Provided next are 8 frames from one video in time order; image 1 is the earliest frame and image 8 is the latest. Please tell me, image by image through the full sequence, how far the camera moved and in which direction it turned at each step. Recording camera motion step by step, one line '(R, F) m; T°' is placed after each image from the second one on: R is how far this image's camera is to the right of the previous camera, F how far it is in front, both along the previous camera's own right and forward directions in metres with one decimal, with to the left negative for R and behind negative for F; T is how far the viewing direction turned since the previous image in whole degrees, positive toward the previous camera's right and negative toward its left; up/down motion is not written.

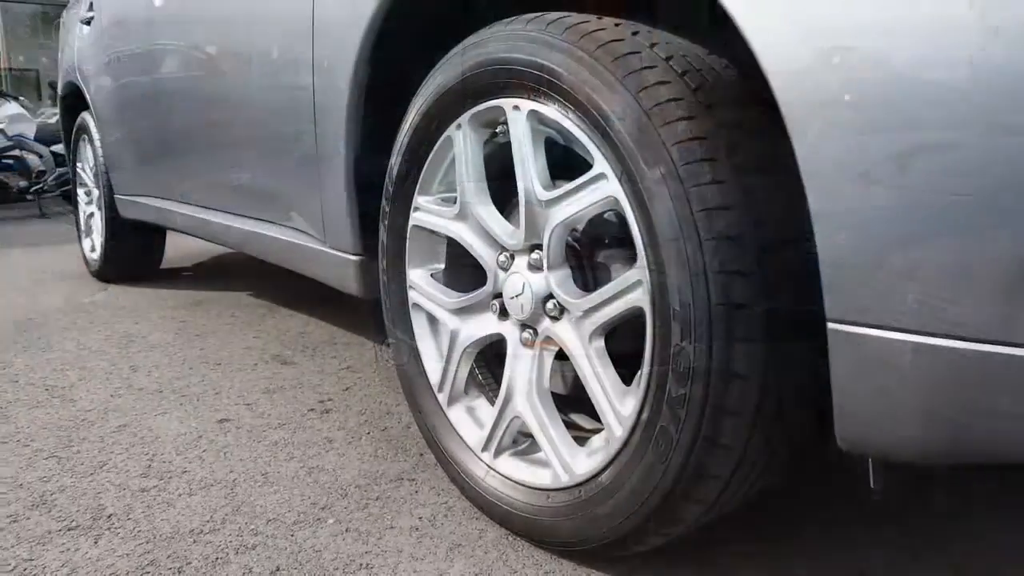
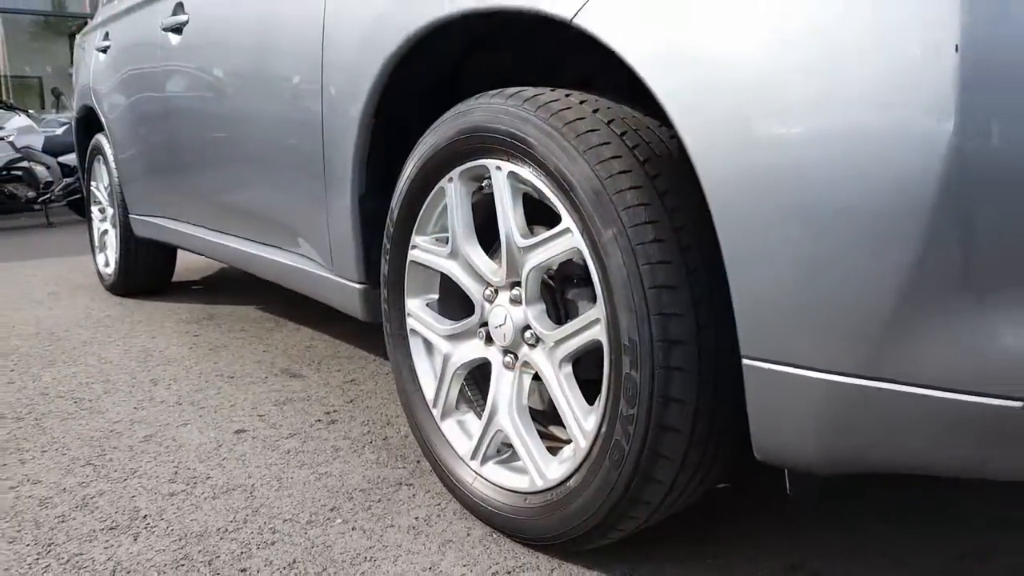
(0.0, -0.2) m; 0°
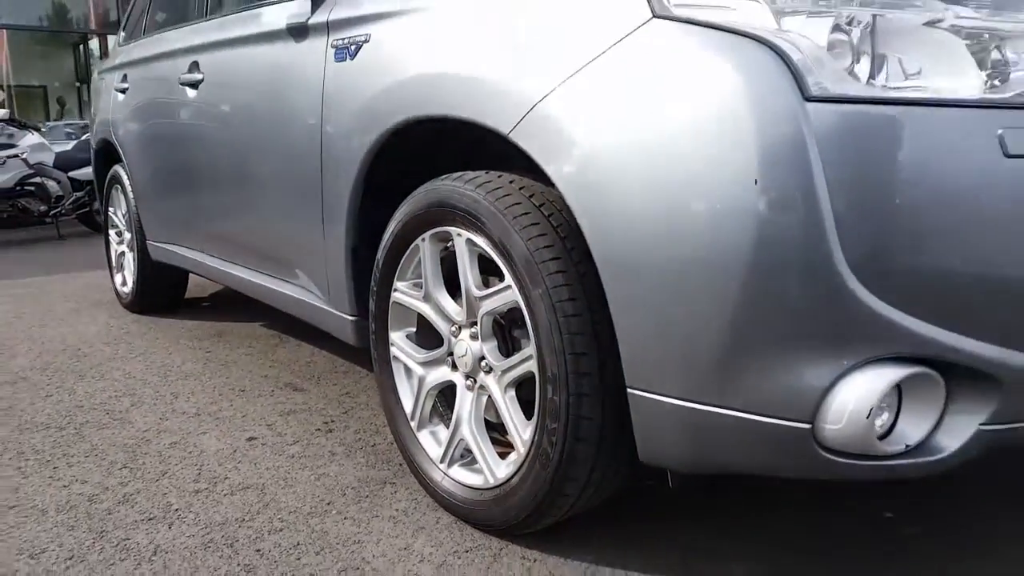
(+0.1, -0.4) m; 0°
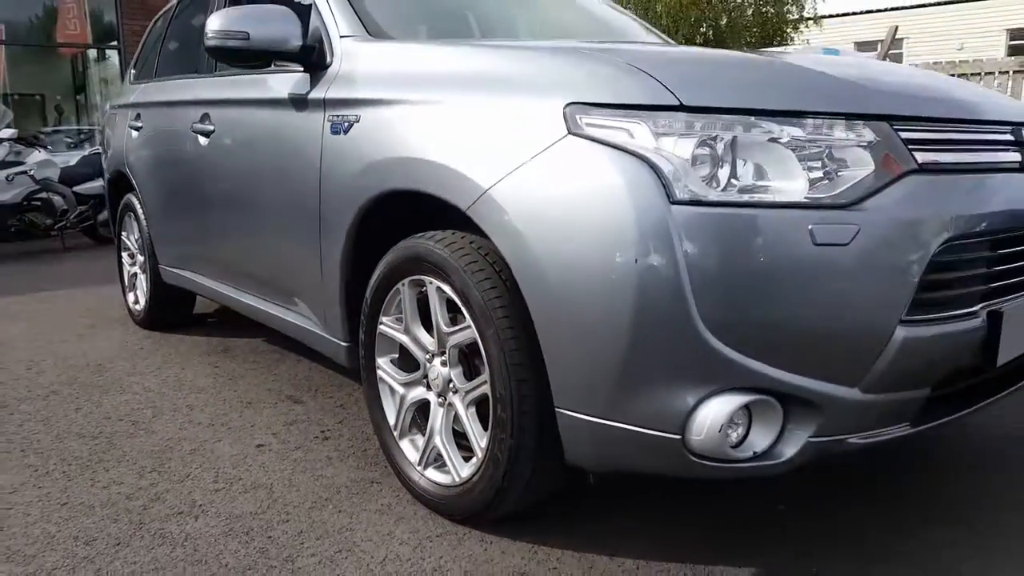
(+0.1, -0.4) m; 0°
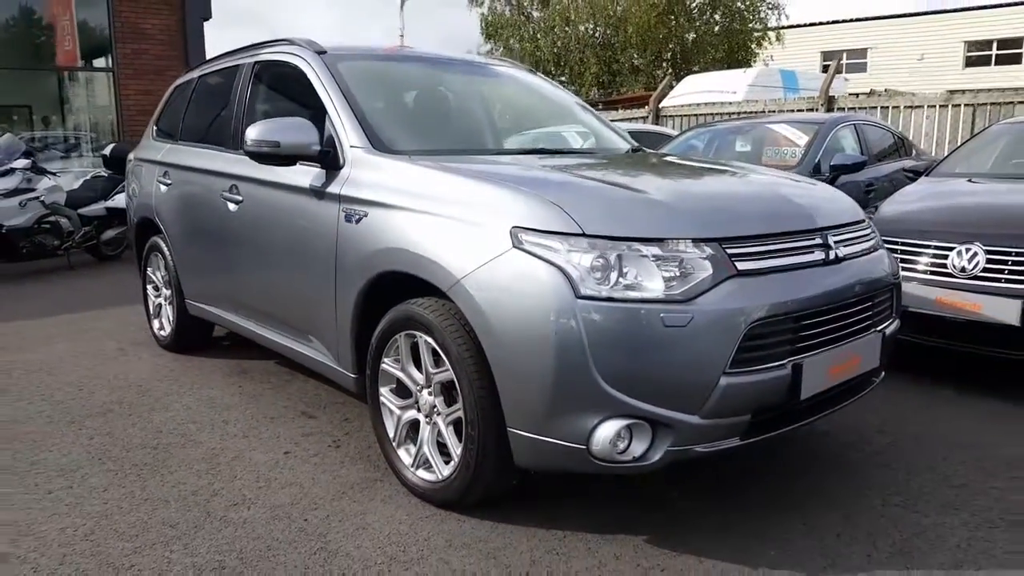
(+0.1, -0.9) m; +2°
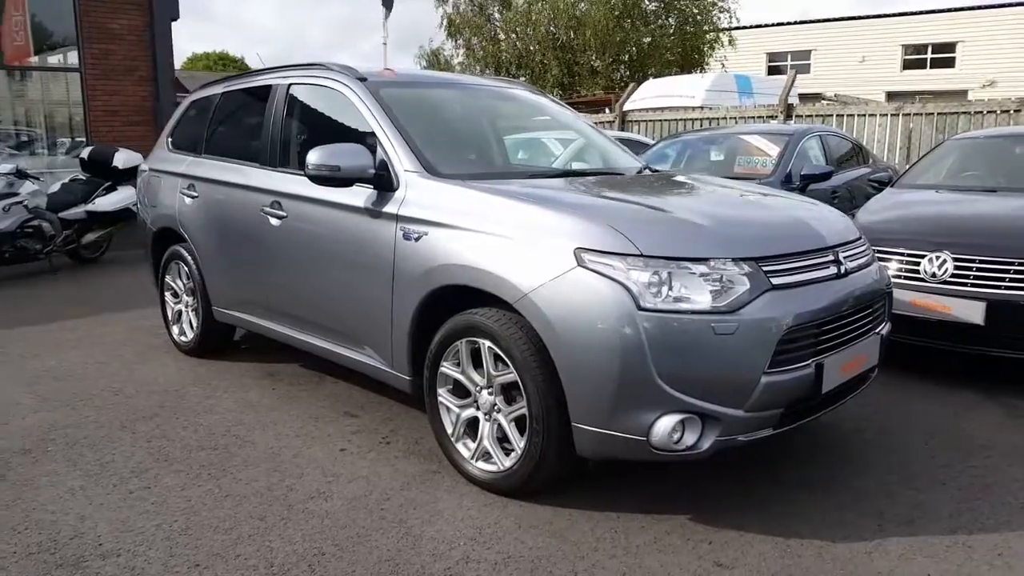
(-0.5, -0.4) m; +4°
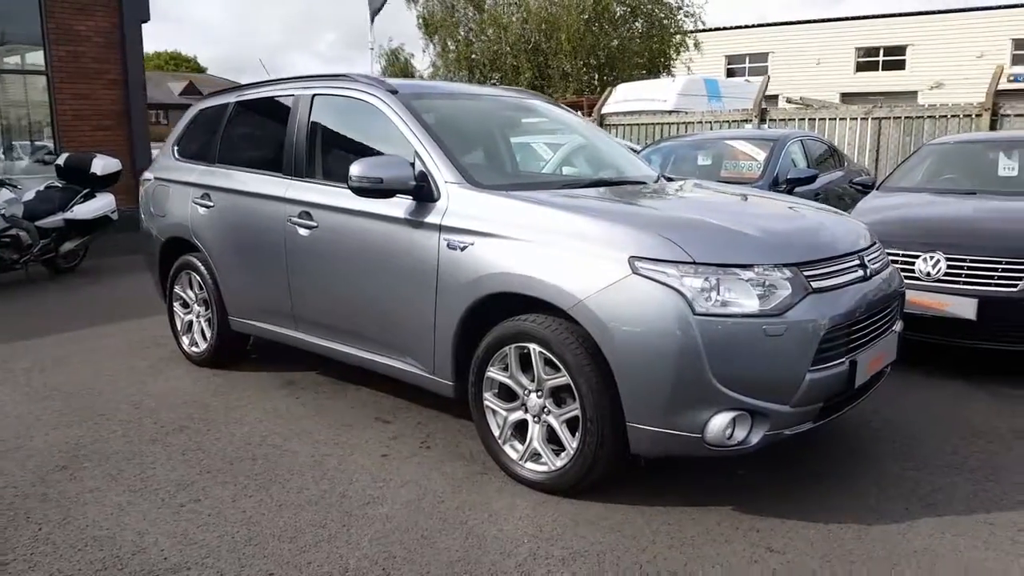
(-0.4, -0.1) m; +3°
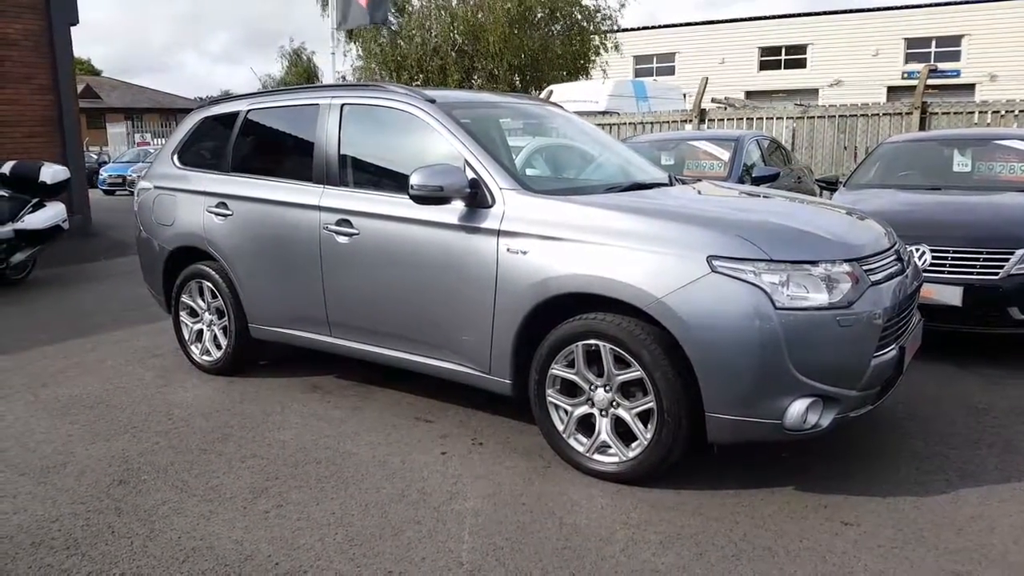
(-0.8, -0.1) m; +6°
